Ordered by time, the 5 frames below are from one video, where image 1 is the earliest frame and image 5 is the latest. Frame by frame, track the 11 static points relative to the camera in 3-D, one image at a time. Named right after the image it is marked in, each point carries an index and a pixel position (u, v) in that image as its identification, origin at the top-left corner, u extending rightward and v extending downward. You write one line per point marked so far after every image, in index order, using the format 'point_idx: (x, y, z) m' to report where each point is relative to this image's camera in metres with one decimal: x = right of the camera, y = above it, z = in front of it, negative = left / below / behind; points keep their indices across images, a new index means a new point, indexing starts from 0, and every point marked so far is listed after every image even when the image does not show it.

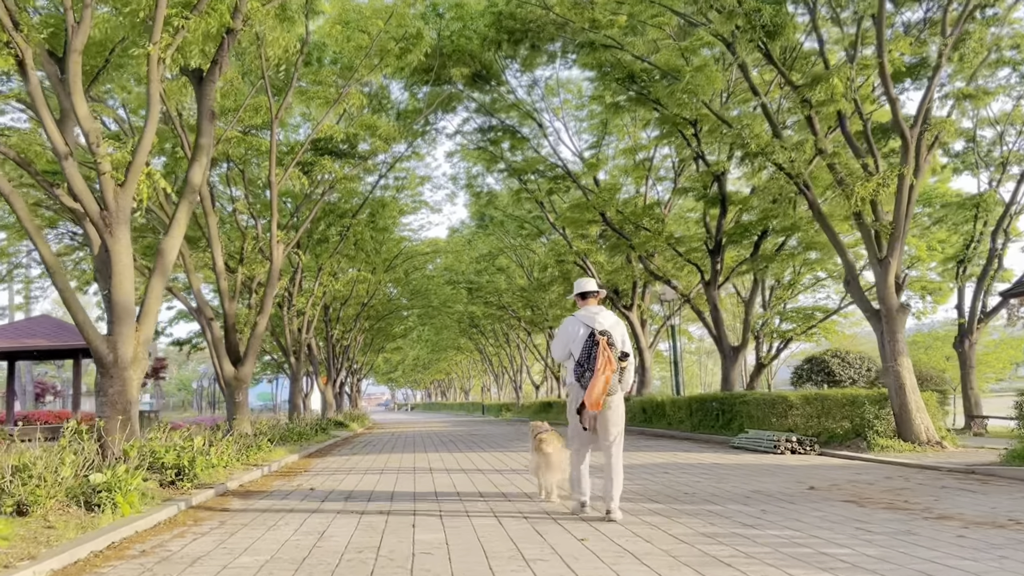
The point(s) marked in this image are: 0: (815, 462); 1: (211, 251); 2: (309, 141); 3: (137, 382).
0: (+3.7, -2.1, +9.6) m
1: (-4.9, +0.6, +12.8) m
2: (-3.4, +2.5, +13.2) m
3: (-3.7, -0.9, +7.8) m
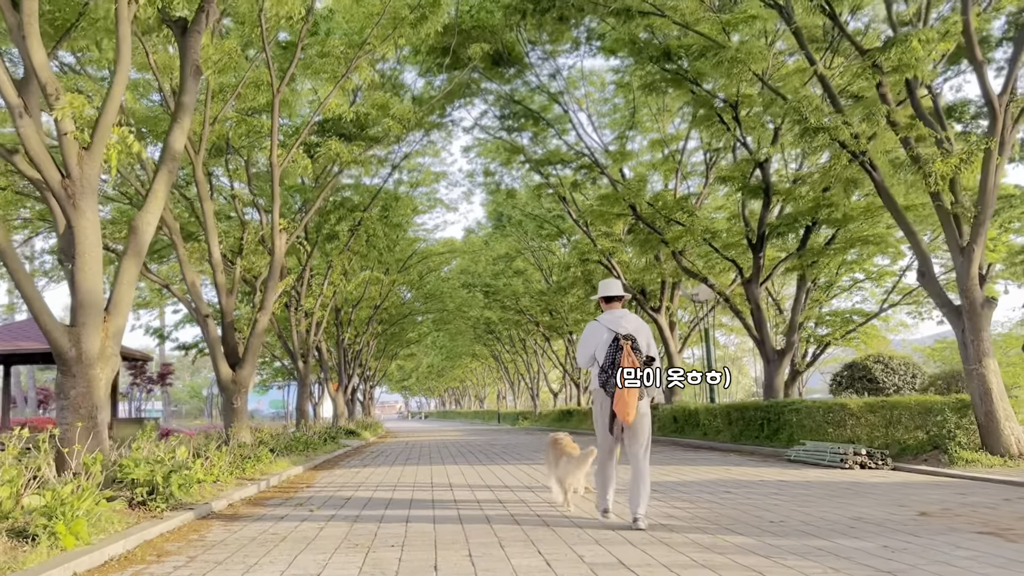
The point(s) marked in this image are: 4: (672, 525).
0: (+4.0, -2.0, +8.3) m
1: (-4.5, +0.7, +11.7) m
2: (-3.0, +2.6, +12.0) m
3: (-3.4, -0.8, +6.6) m
4: (+1.1, -1.6, +5.4) m
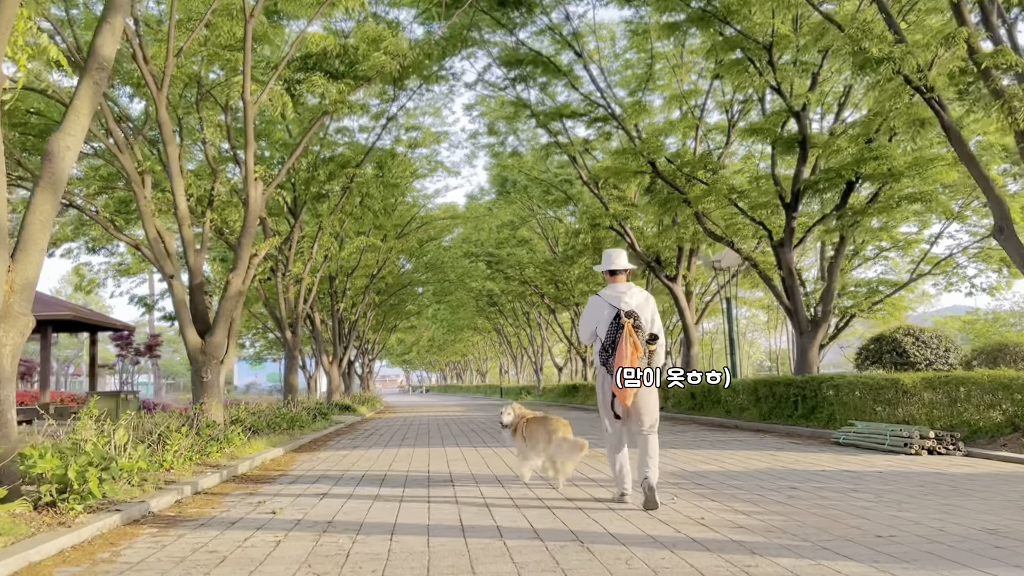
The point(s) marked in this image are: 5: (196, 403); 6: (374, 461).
0: (+4.1, -1.6, +6.9) m
1: (-4.4, +1.3, +10.2) m
2: (-2.9, +3.1, +10.5) m
3: (-3.3, -0.4, +5.2) m
4: (+1.2, -1.3, +4.0) m
5: (-4.0, -1.4, +9.9) m
6: (-1.6, -2.0, +9.1) m
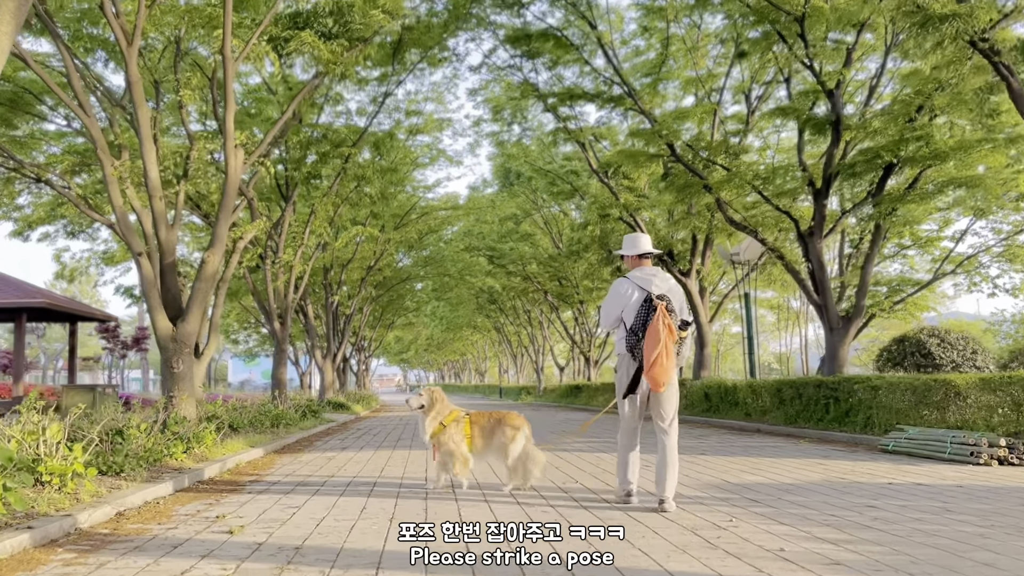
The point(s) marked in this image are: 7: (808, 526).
0: (+4.2, -1.5, +5.8) m
1: (-4.3, +1.5, +9.1) m
2: (-2.7, +3.3, +9.5) m
3: (-3.2, -0.2, +4.1) m
4: (+1.3, -1.1, +2.9) m
5: (-3.9, -1.2, +8.9) m
6: (-1.5, -1.8, +8.1) m
7: (+1.6, -1.3, +4.3) m
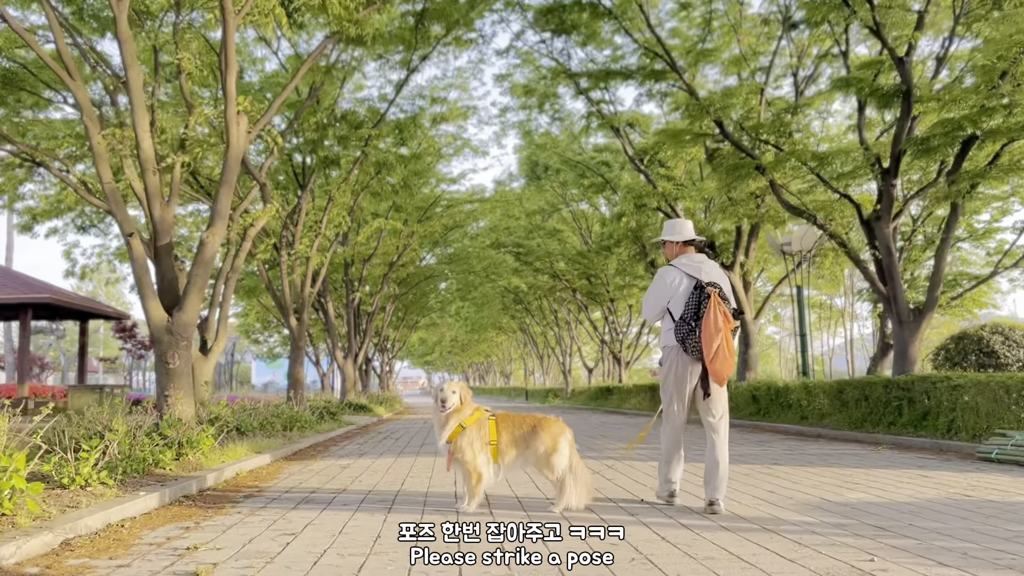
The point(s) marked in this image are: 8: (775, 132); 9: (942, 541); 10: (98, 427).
0: (+4.5, -1.3, +4.6) m
1: (-3.9, +1.6, +8.2) m
2: (-2.3, +3.5, +8.5) m
3: (-2.9, 0.0, +3.1) m
4: (+1.5, -0.9, +1.8) m
5: (-3.5, -1.1, +7.9) m
6: (-1.1, -1.7, +7.0) m
7: (+1.9, -1.1, +3.2) m
8: (+4.4, +2.6, +13.0) m
9: (+2.0, -1.2, +3.7) m
10: (-3.3, -1.1, +6.3) m
